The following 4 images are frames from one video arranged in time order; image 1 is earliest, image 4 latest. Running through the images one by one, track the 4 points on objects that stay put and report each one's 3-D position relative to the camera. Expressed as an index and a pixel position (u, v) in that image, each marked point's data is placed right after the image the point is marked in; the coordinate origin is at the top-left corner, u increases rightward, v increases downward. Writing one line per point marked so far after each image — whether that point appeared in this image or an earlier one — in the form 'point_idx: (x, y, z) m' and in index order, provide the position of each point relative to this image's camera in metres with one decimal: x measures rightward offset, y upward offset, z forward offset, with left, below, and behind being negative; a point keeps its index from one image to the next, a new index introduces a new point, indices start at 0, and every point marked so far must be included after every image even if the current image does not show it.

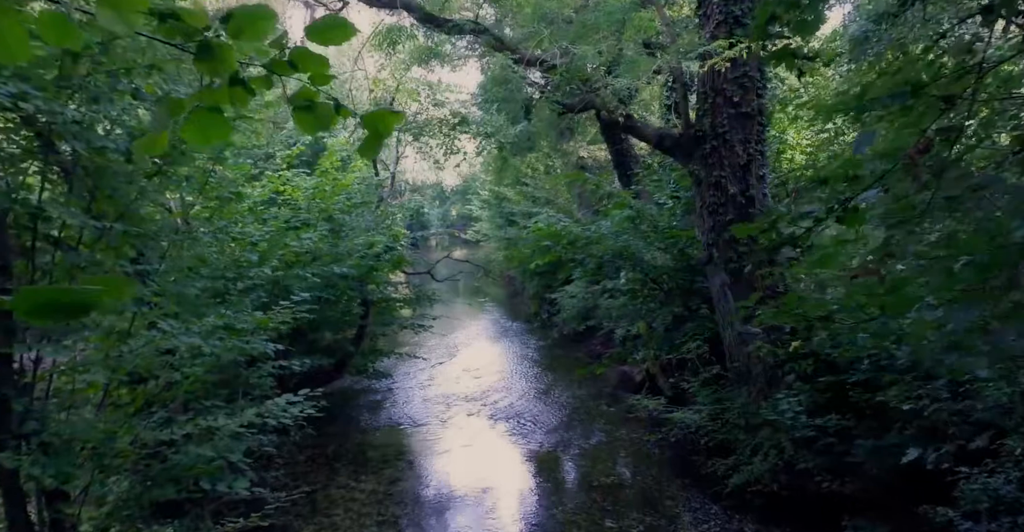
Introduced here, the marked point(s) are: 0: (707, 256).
0: (+2.0, +0.1, +6.9) m
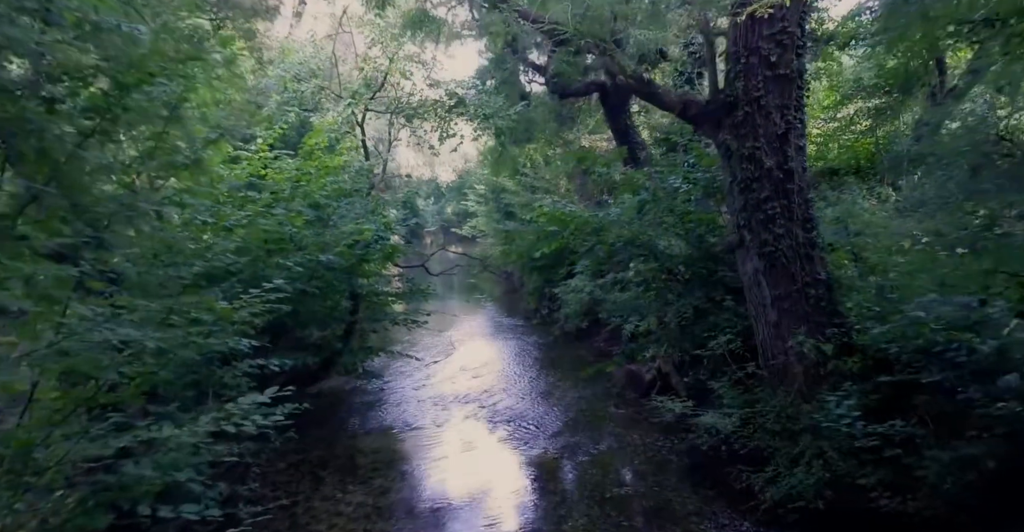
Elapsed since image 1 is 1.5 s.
0: (+2.0, +0.2, +6.1) m
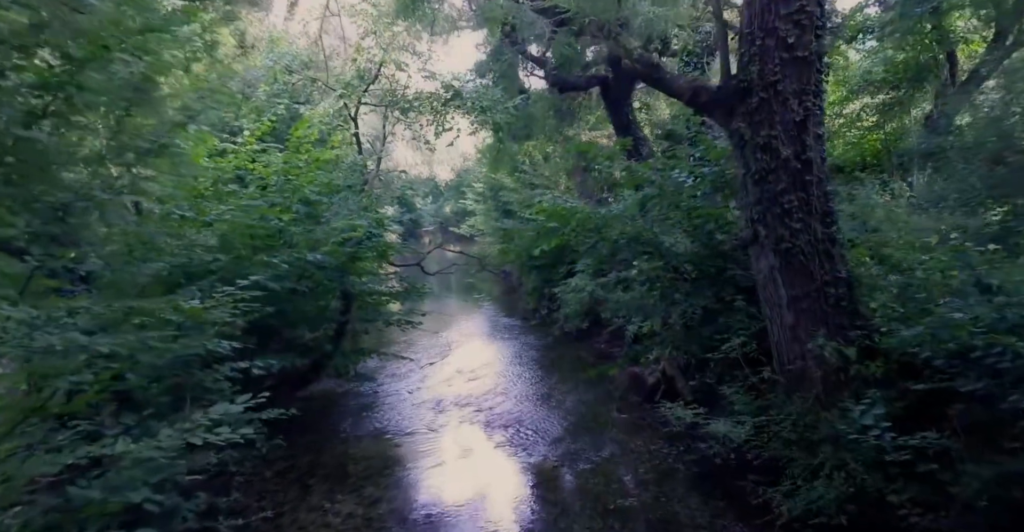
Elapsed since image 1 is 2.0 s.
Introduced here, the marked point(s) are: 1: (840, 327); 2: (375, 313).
0: (+2.0, +0.3, +5.7) m
1: (+2.6, -0.5, +5.3) m
2: (-2.1, -0.7, +10.5) m
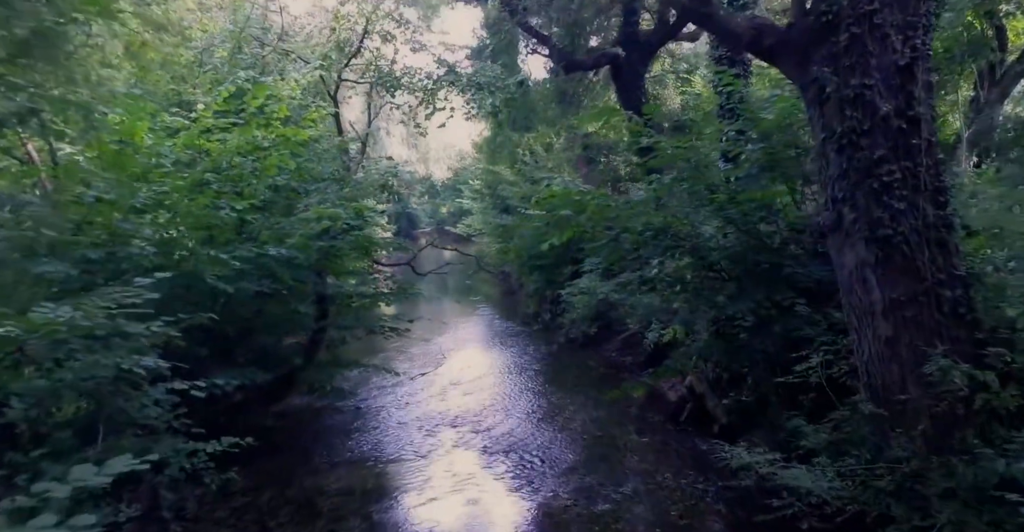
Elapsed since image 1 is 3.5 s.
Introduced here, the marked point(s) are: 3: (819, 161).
0: (+2.1, +0.3, +4.3) m
1: (+2.6, -0.4, +4.0) m
2: (-2.1, -0.7, +9.1) m
3: (+2.0, +0.7, +4.5) m
